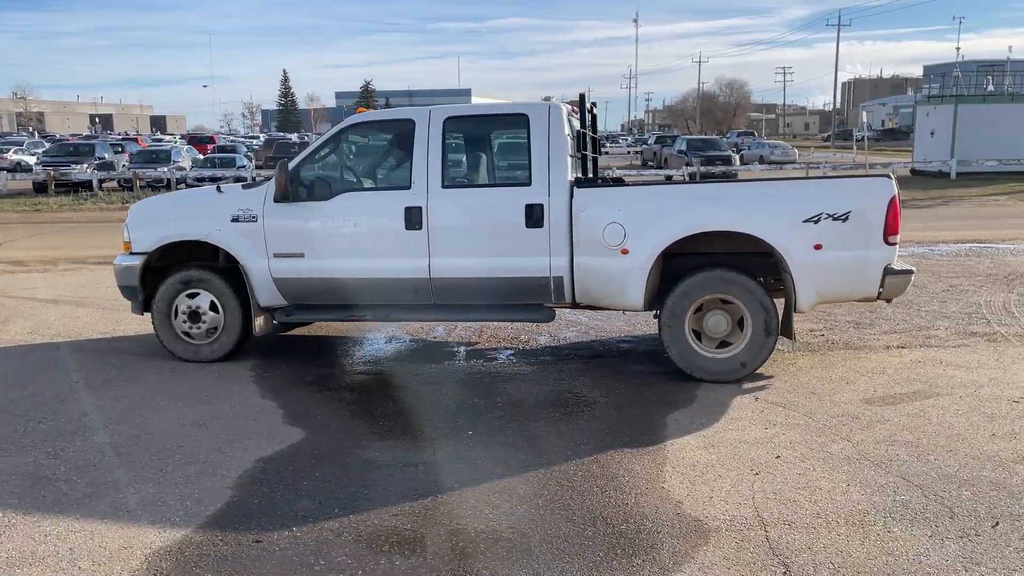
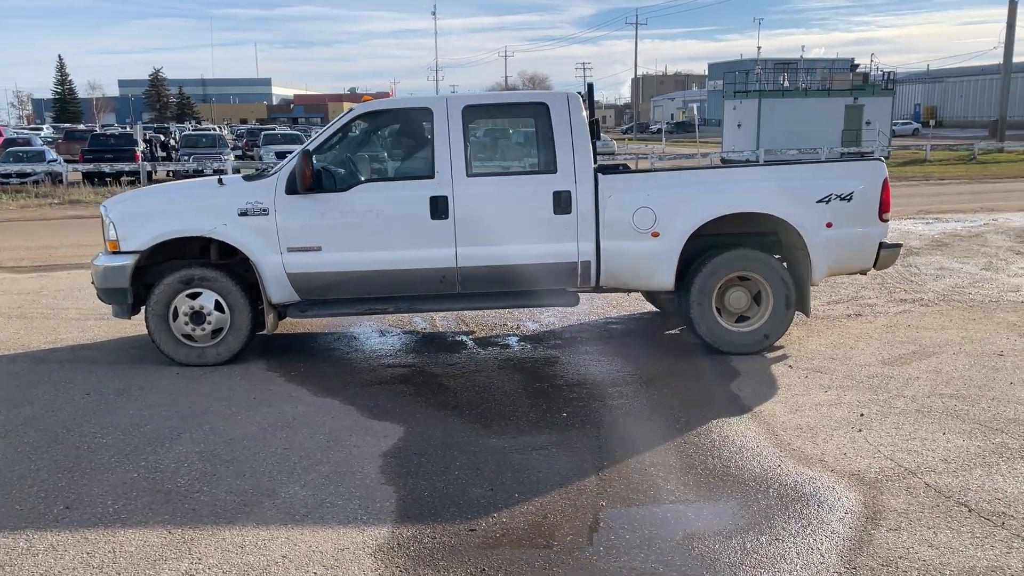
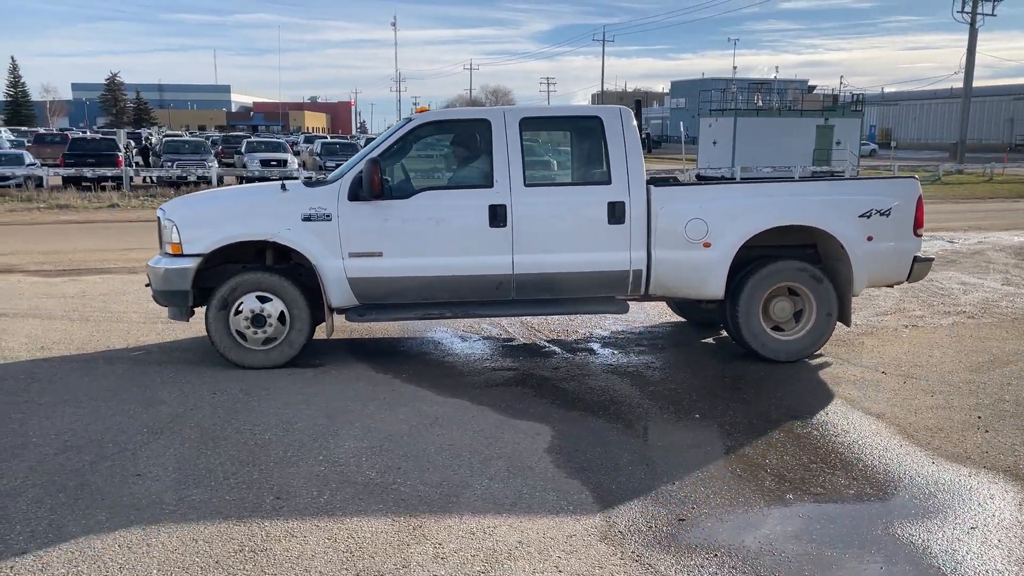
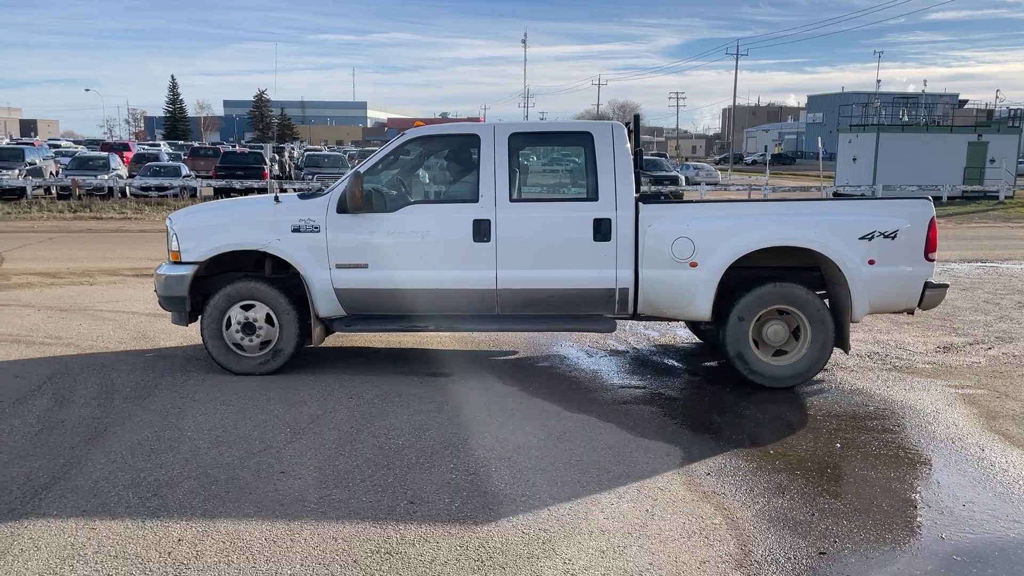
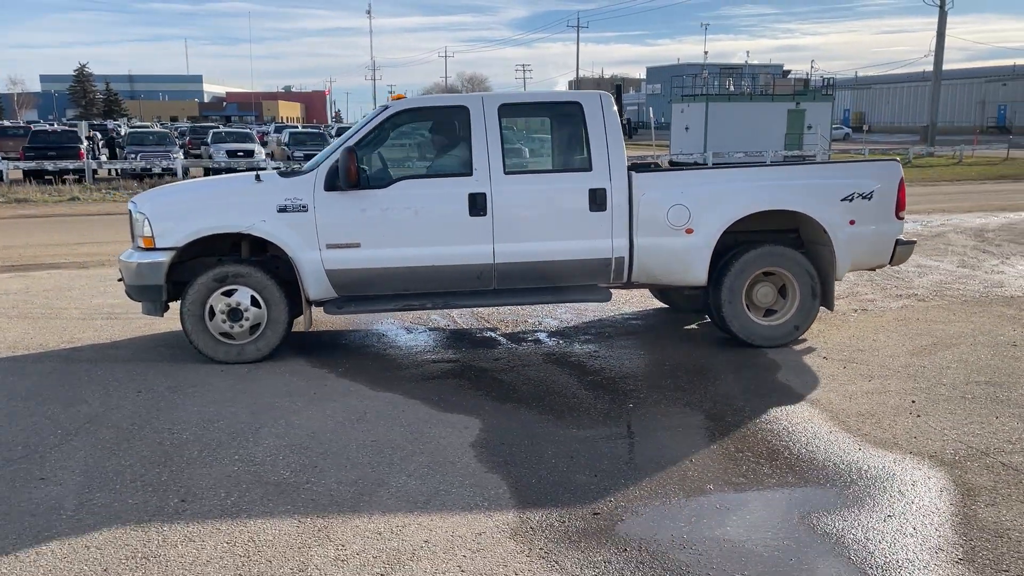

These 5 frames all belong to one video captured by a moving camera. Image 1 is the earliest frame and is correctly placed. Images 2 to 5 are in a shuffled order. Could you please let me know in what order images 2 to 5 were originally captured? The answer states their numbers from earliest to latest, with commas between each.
2, 5, 3, 4
